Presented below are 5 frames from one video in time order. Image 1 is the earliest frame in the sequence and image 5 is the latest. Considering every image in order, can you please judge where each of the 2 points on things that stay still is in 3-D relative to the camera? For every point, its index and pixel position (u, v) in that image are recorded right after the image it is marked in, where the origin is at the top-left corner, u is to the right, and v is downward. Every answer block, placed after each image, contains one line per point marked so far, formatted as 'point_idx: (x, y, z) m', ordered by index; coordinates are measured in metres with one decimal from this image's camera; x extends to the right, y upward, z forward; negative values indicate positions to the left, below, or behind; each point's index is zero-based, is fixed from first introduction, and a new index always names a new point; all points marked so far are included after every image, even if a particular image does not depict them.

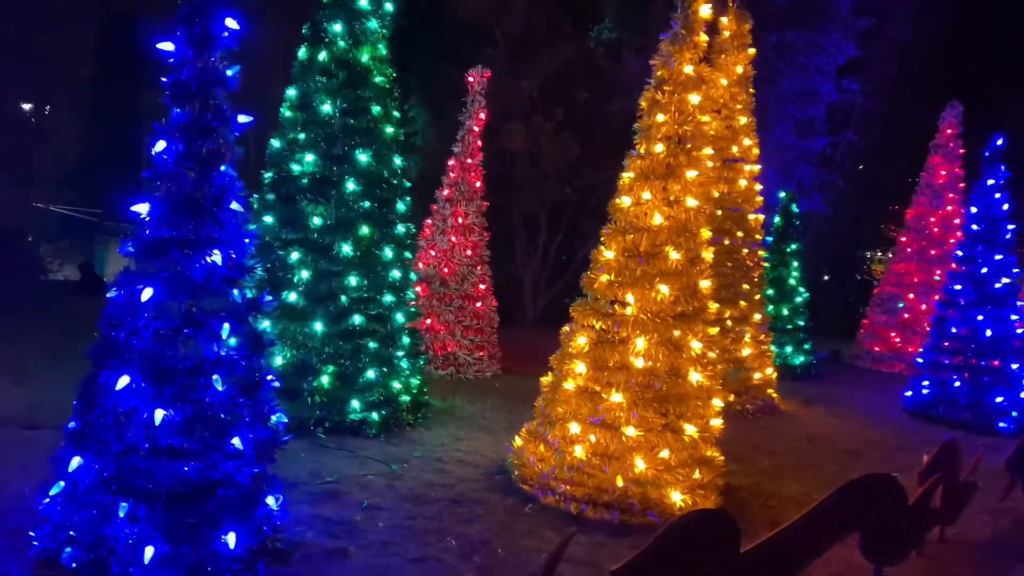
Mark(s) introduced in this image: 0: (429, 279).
0: (-1.0, +0.1, +9.6) m
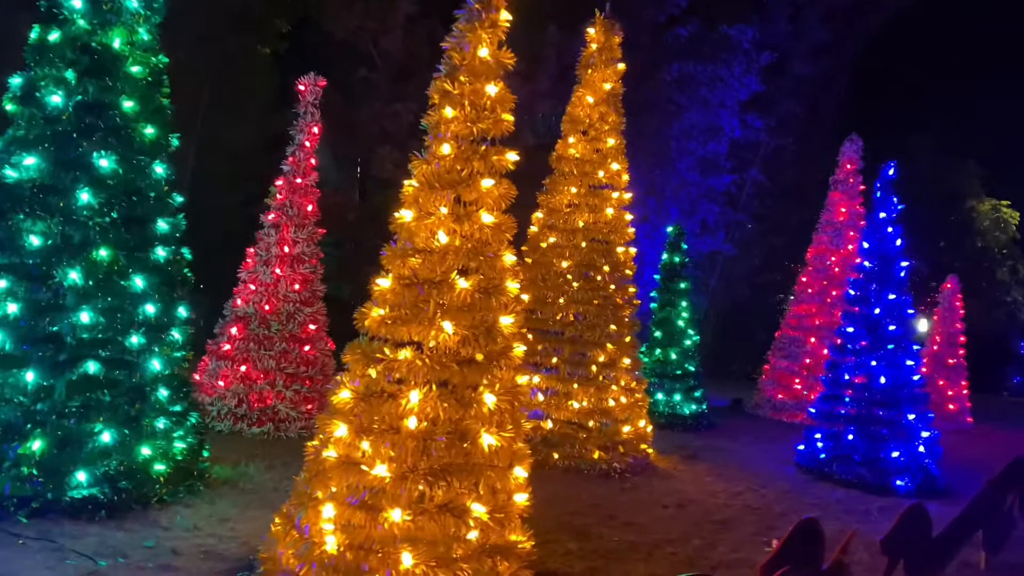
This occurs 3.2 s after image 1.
0: (-2.6, -0.3, +8.2) m
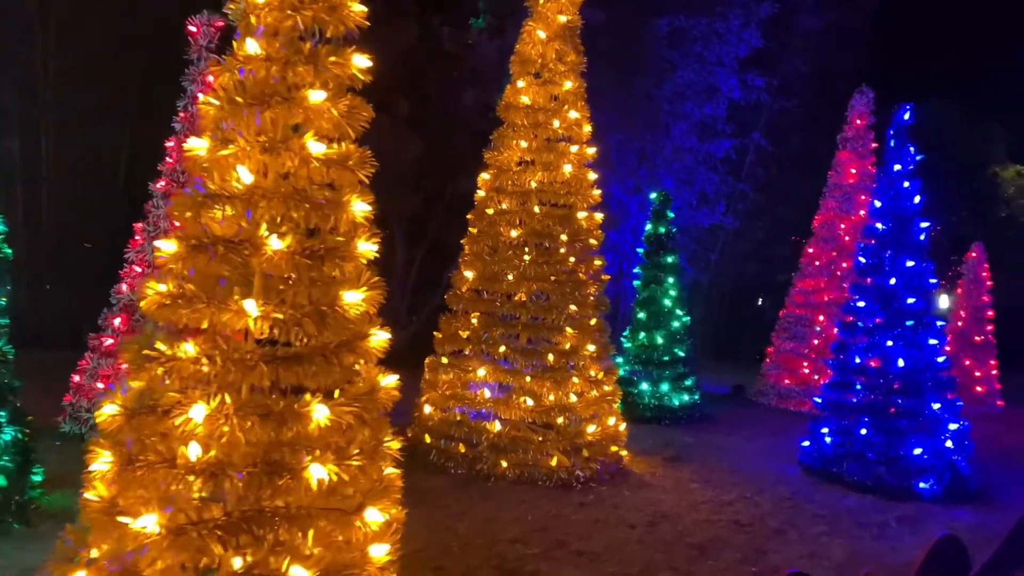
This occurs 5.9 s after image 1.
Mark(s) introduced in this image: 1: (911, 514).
0: (-3.1, -0.1, +6.8) m
1: (+3.3, -1.9, +6.9) m
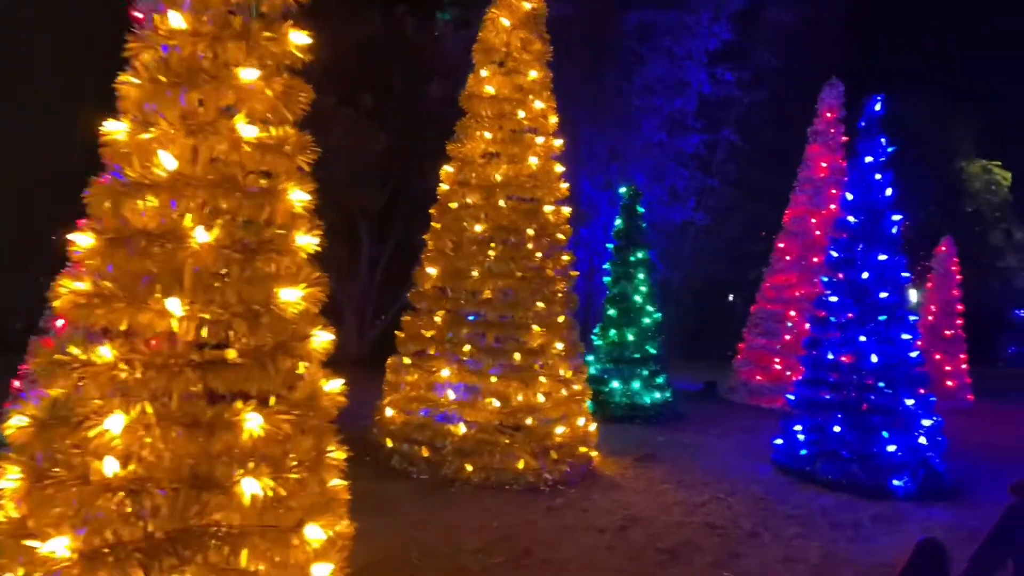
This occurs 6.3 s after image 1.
0: (-3.4, -0.1, +6.5) m
1: (+3.1, -1.8, +6.7) m
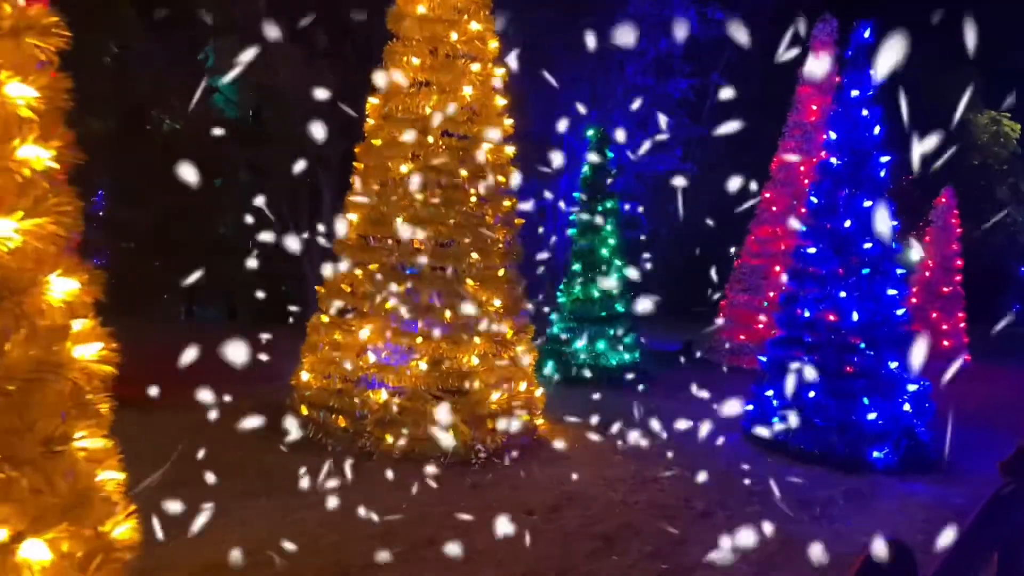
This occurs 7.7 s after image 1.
0: (-3.9, +0.2, +5.7) m
1: (+2.5, -1.5, +6.0) m
